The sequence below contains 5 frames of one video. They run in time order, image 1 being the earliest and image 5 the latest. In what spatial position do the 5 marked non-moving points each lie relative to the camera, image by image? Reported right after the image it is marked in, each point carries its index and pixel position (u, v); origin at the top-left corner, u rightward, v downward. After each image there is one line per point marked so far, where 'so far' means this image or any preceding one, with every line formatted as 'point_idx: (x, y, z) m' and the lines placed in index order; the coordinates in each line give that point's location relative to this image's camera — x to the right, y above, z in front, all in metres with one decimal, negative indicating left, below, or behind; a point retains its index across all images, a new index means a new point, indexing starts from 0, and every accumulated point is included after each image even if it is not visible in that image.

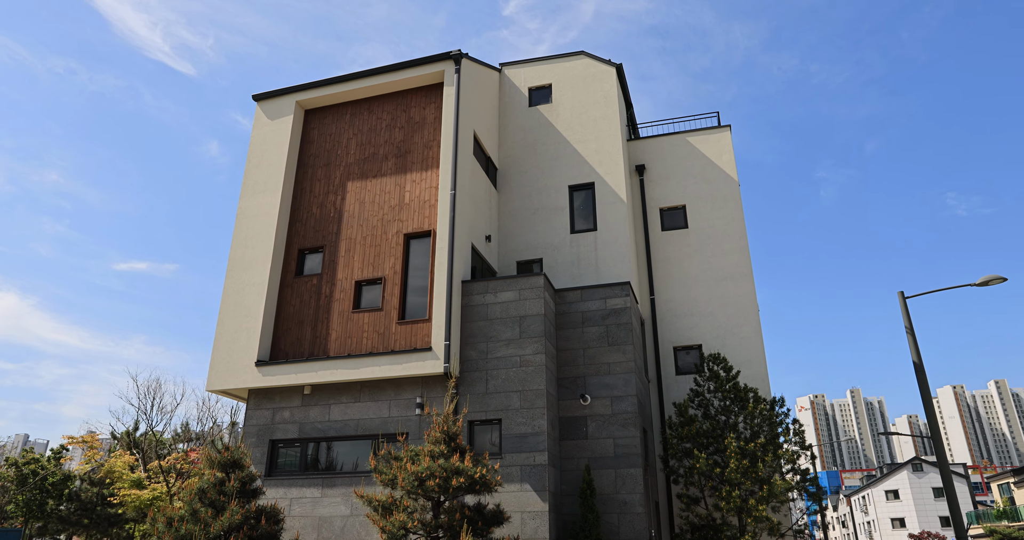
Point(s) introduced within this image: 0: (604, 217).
0: (+2.6, +1.5, +18.0) m
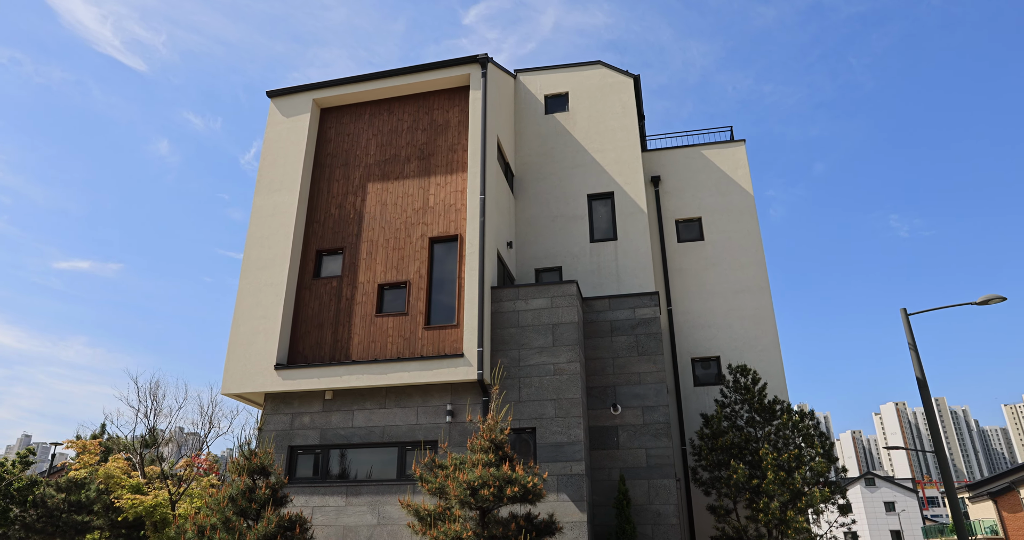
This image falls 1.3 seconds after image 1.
0: (+3.2, +1.2, +18.0) m
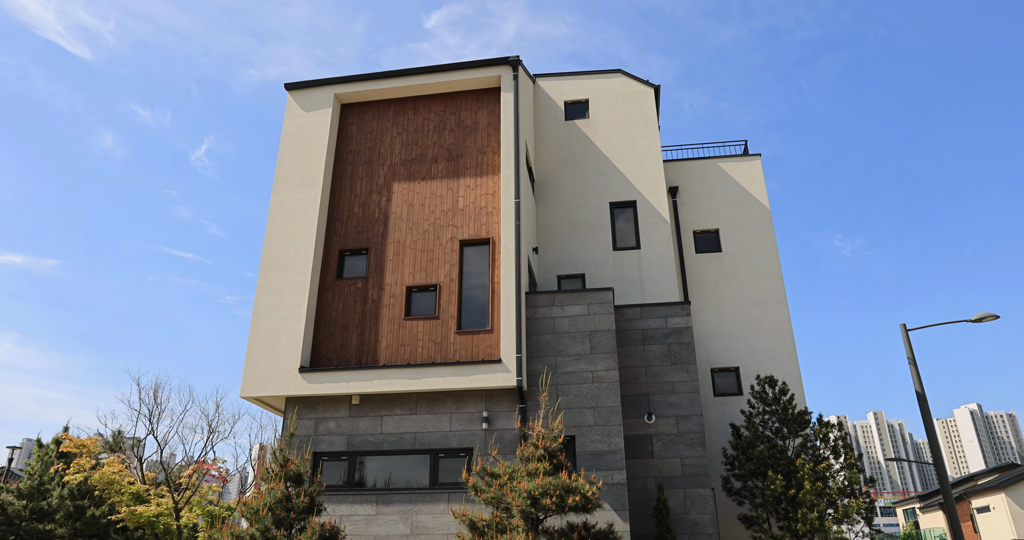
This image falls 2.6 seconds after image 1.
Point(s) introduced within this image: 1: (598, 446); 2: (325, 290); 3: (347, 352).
0: (+3.9, +1.0, +18.1) m
1: (+1.8, -3.7, +13.2) m
2: (-4.7, -0.5, +15.8) m
3: (-4.0, -2.0, +15.0) m
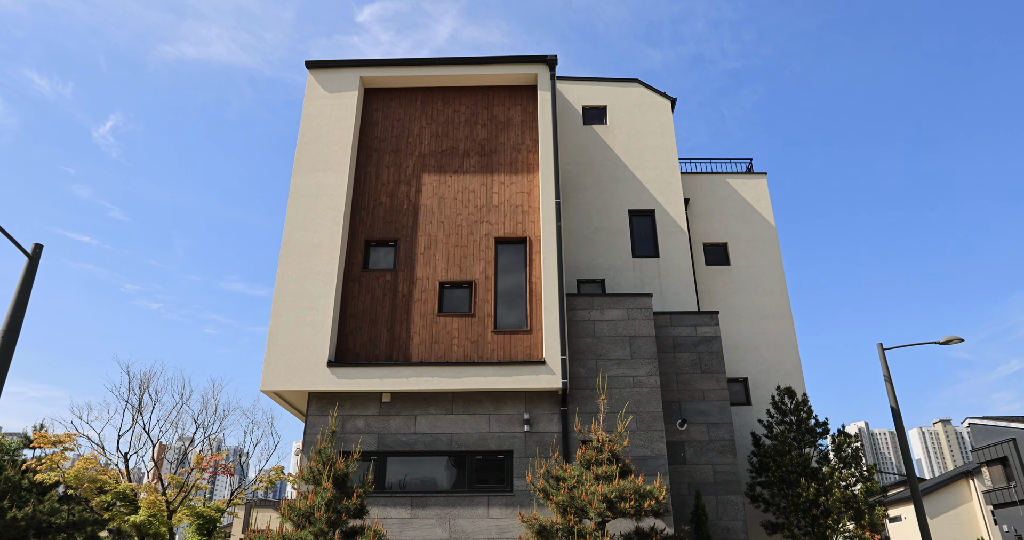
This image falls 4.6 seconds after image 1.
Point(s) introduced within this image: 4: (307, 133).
0: (+4.5, +0.7, +18.3) m
1: (+2.7, -3.8, +13.2) m
2: (-3.9, -0.2, +15.0) m
3: (-3.1, -1.8, +14.3) m
4: (-5.3, +3.6, +16.2) m
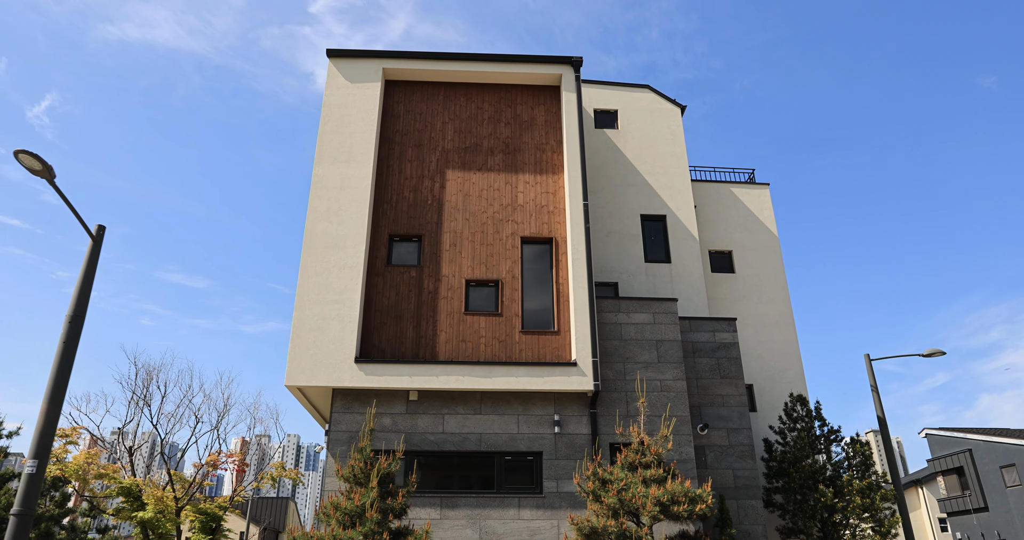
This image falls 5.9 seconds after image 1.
0: (+4.9, +0.5, +18.5) m
1: (+3.4, -3.9, +13.2) m
2: (-3.2, -0.1, +14.6) m
3: (-2.5, -1.7, +14.0) m
4: (-4.6, +3.7, +15.8) m
